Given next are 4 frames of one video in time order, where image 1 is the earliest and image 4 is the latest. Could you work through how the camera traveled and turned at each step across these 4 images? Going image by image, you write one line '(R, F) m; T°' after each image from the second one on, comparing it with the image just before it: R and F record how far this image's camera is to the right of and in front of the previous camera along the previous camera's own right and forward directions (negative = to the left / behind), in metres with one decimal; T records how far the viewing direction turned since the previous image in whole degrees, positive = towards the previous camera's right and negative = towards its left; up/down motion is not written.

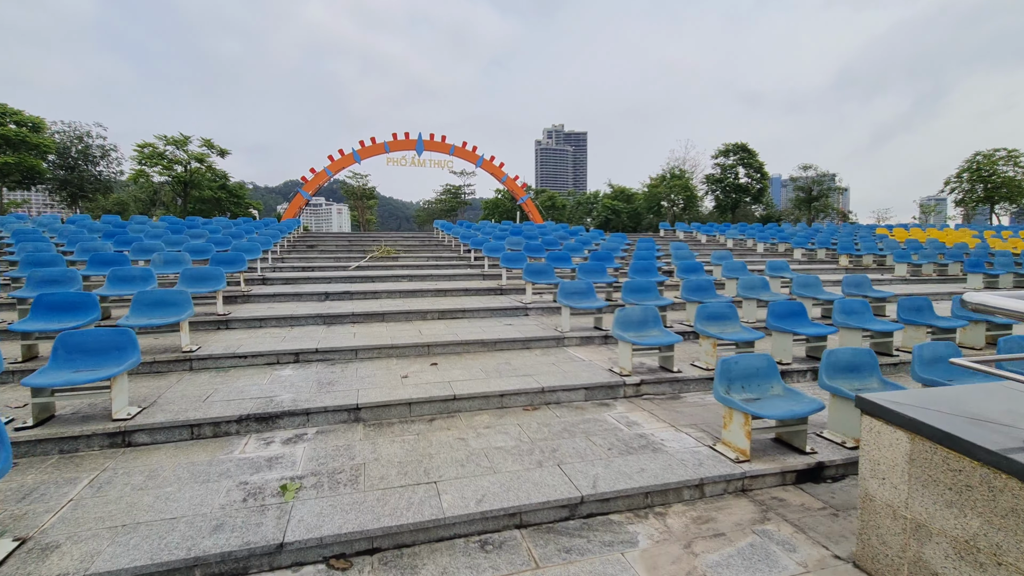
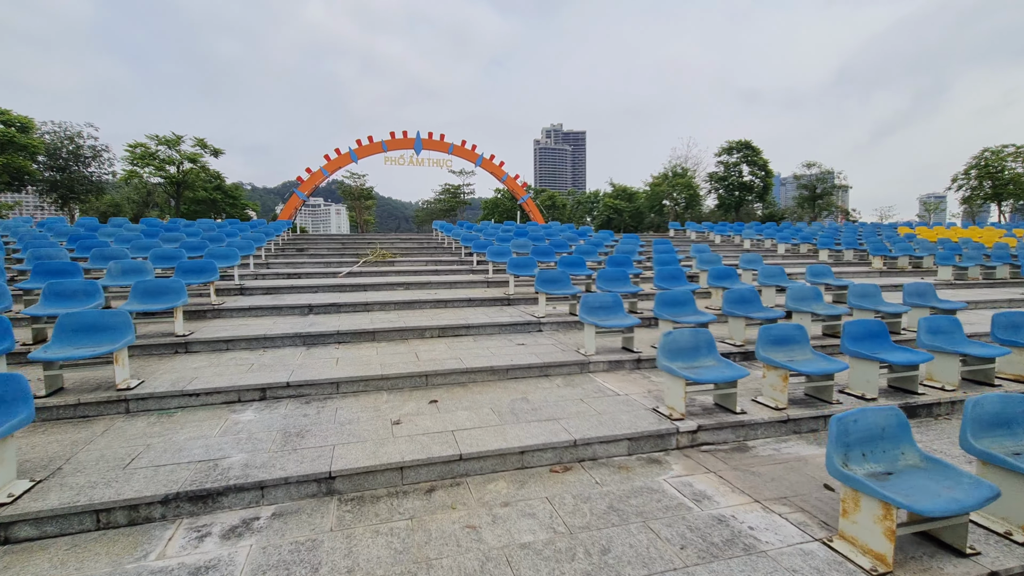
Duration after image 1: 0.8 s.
(-0.1, +0.9) m; 0°
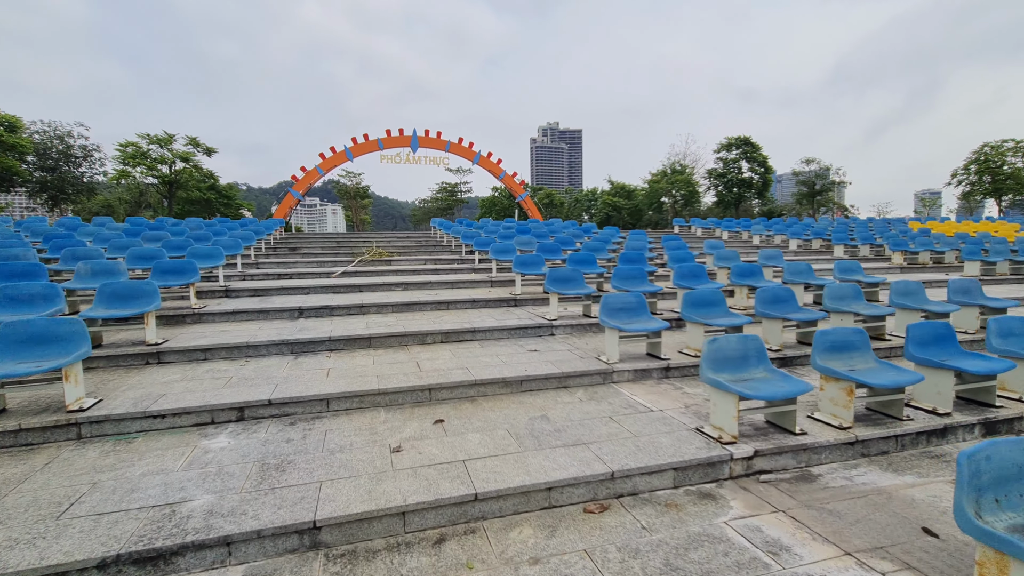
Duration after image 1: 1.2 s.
(-0.1, +0.5) m; 0°
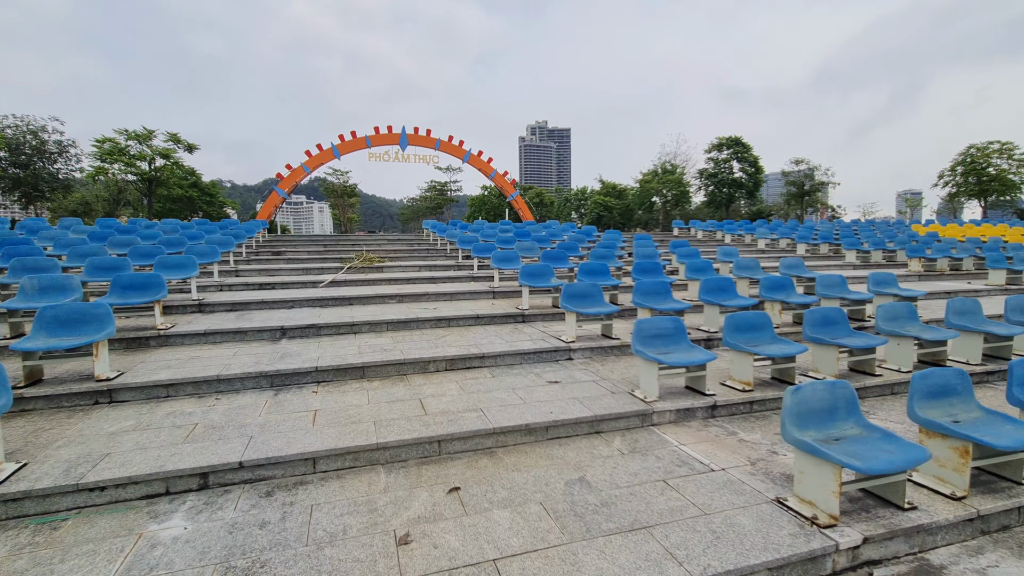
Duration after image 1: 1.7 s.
(-0.2, +0.6) m; +1°
